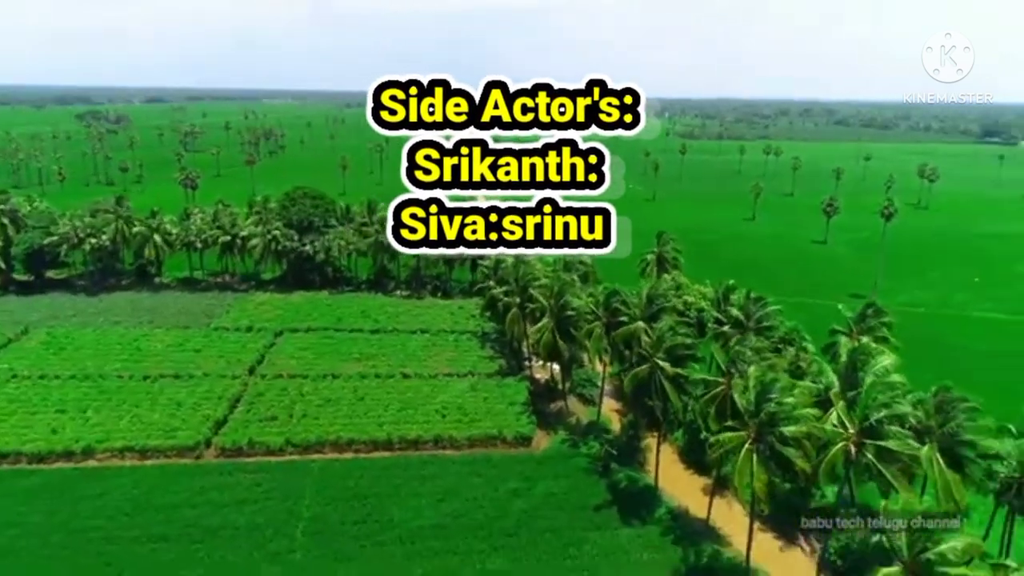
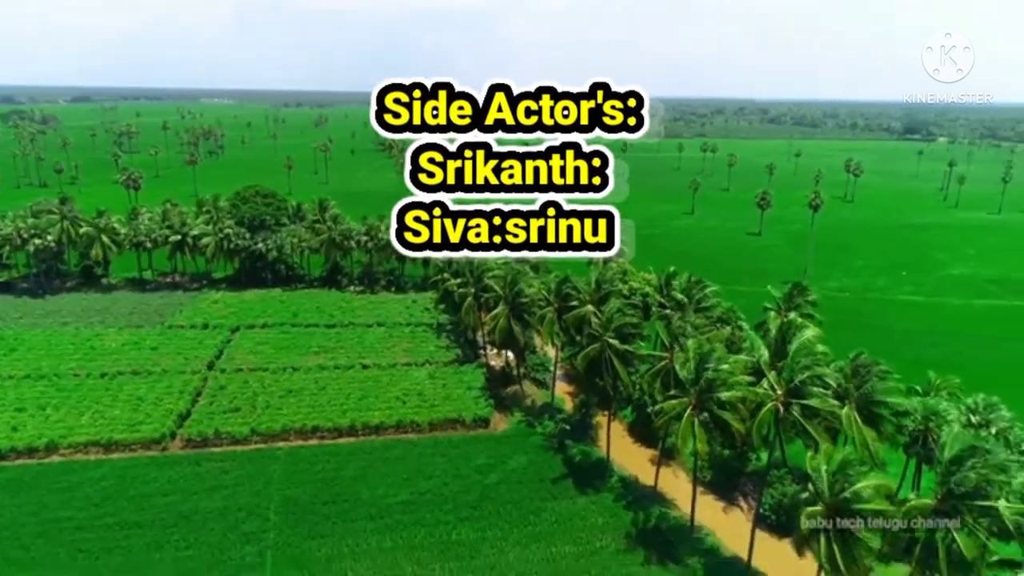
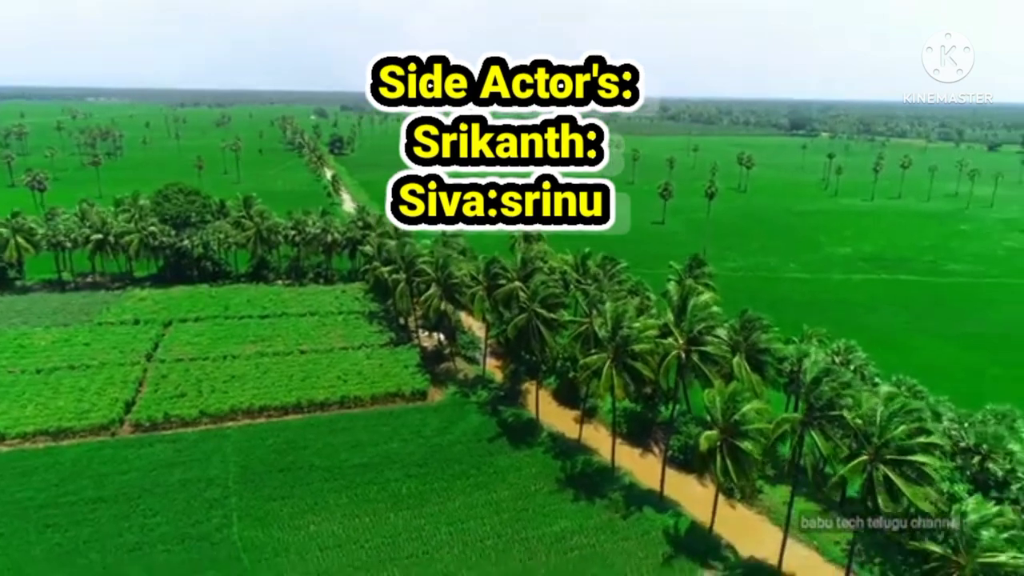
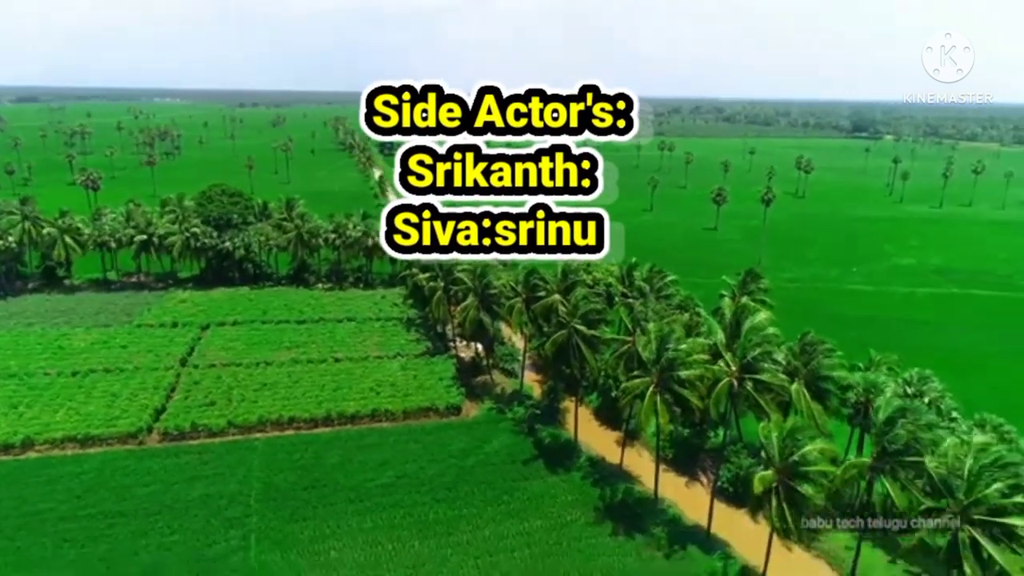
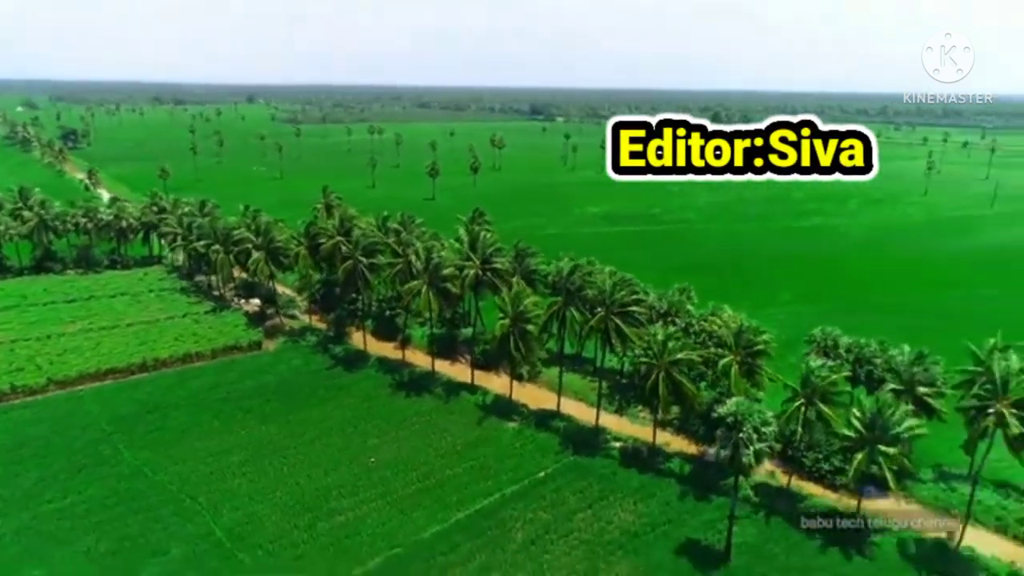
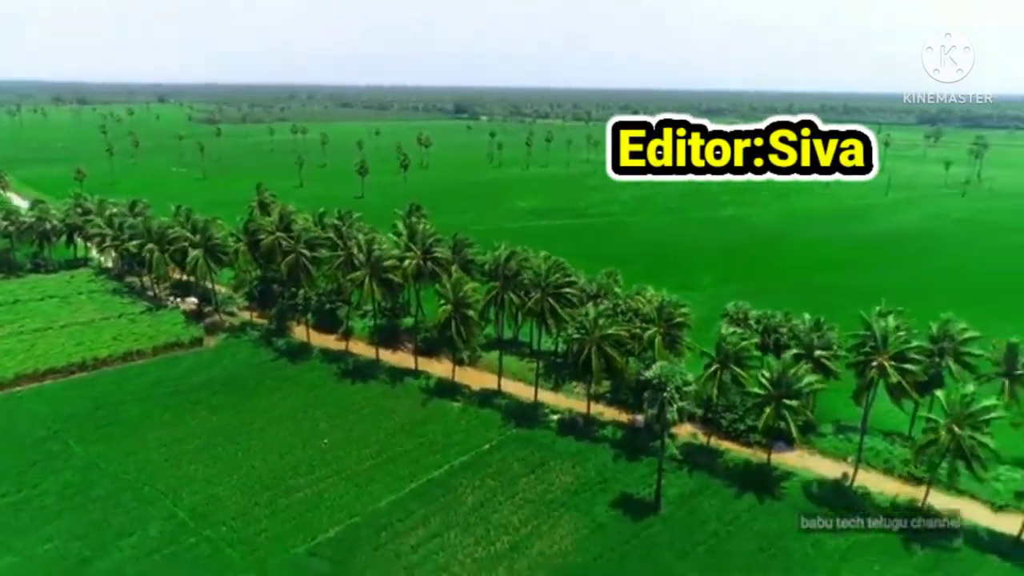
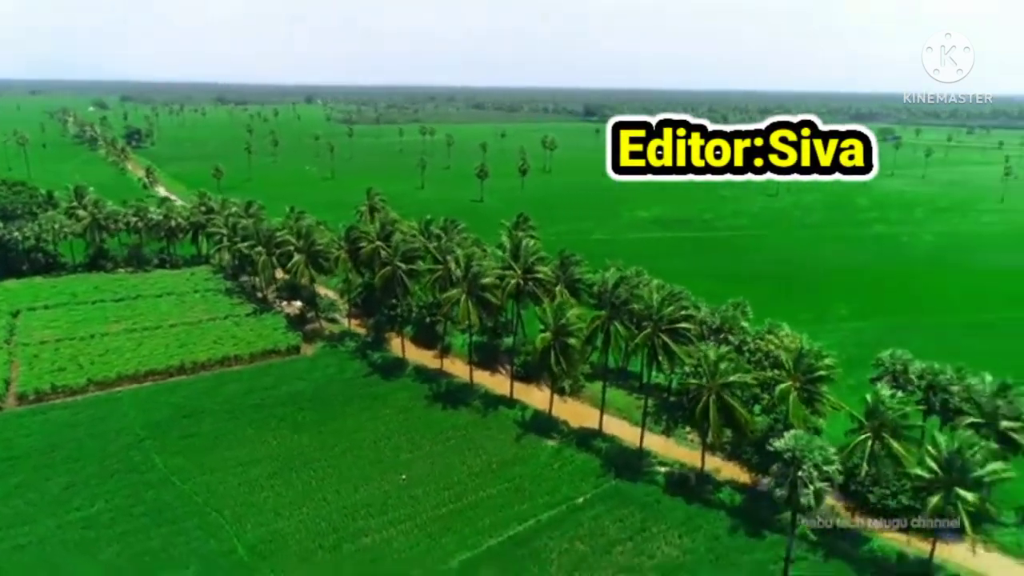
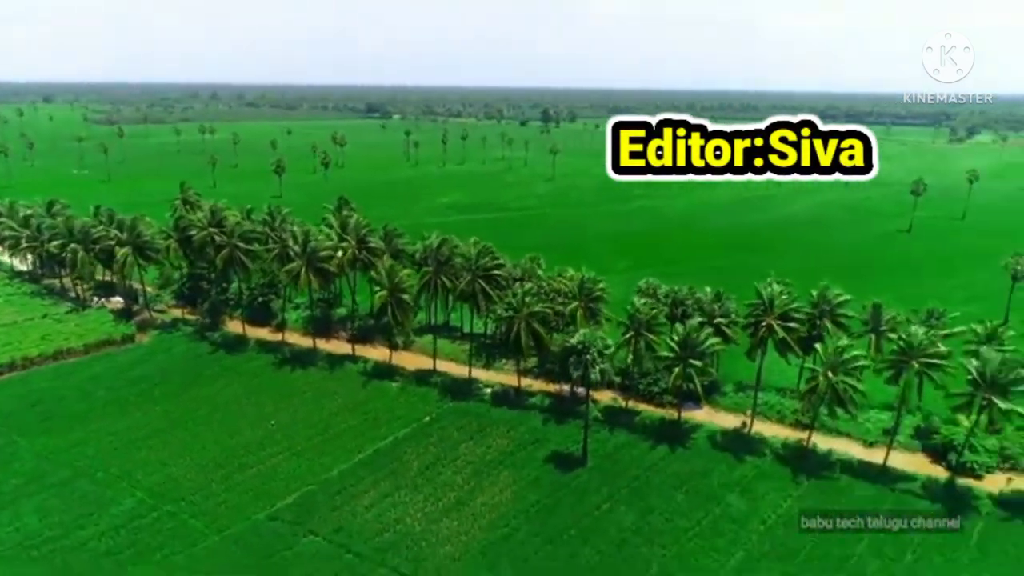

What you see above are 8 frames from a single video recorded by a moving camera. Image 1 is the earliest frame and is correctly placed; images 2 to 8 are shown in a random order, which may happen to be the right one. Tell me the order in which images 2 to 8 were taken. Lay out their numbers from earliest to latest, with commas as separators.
2, 4, 3, 7, 5, 6, 8
